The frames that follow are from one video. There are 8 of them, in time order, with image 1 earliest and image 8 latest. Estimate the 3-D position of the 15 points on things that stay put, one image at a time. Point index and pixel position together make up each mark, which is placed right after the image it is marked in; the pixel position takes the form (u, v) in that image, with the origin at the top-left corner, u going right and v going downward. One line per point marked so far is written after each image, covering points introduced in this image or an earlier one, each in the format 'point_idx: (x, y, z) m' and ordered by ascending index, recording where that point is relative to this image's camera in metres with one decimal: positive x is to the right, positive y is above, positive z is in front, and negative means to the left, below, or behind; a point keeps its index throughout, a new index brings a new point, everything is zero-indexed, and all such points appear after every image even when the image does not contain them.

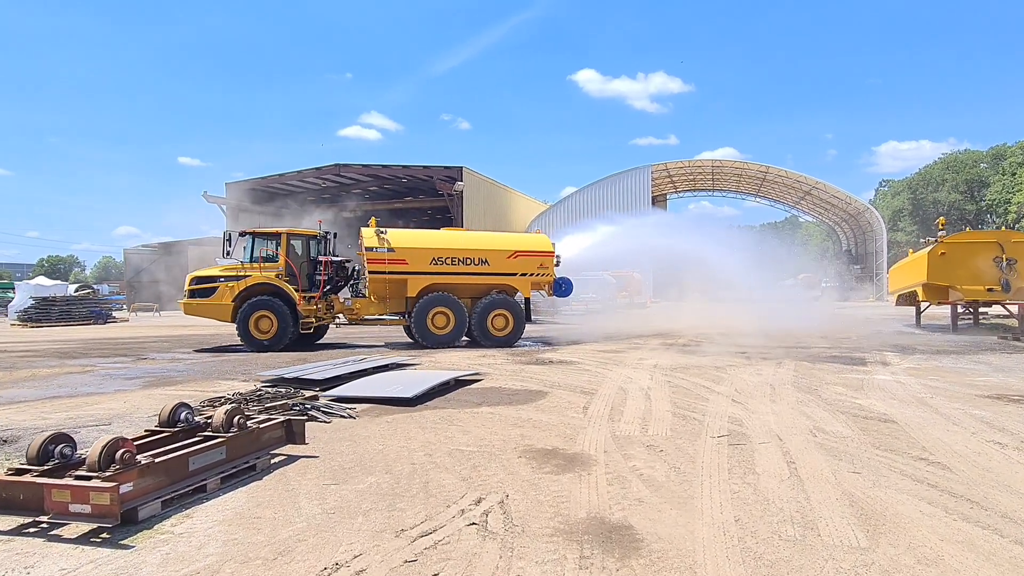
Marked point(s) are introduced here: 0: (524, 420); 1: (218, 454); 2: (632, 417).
0: (+0.1, -1.3, +6.8) m
1: (-2.1, -1.2, +4.8) m
2: (+1.2, -1.3, +6.7) m
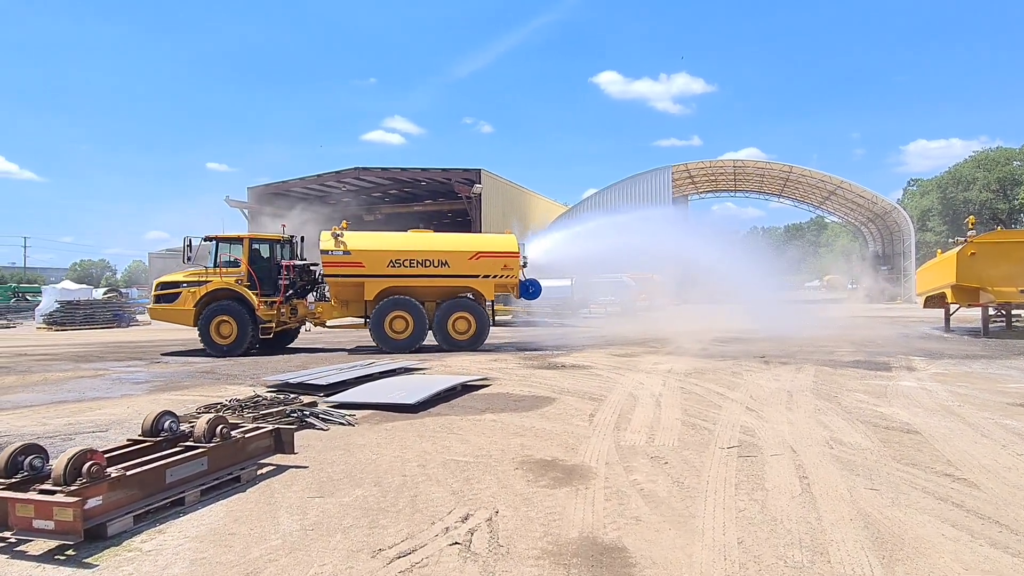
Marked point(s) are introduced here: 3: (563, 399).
0: (+0.1, -1.4, +6.5) m
1: (-2.1, -1.2, +4.6) m
2: (+1.2, -1.3, +6.4) m
3: (+0.6, -1.3, +8.1) m
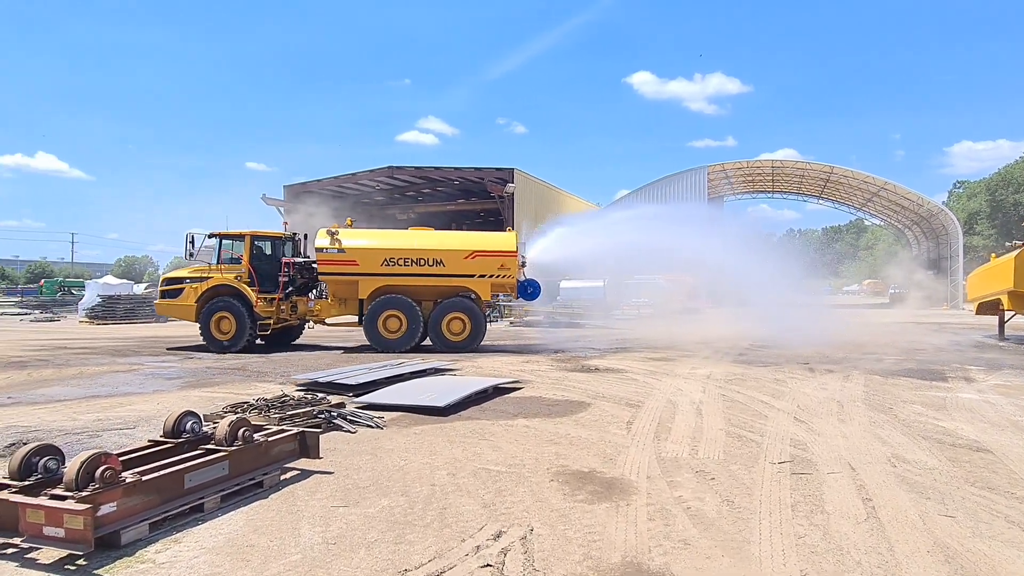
0: (+0.4, -1.4, +6.2) m
1: (-1.9, -1.2, +4.4) m
2: (+1.5, -1.3, +6.0) m
3: (+1.0, -1.3, +7.8) m
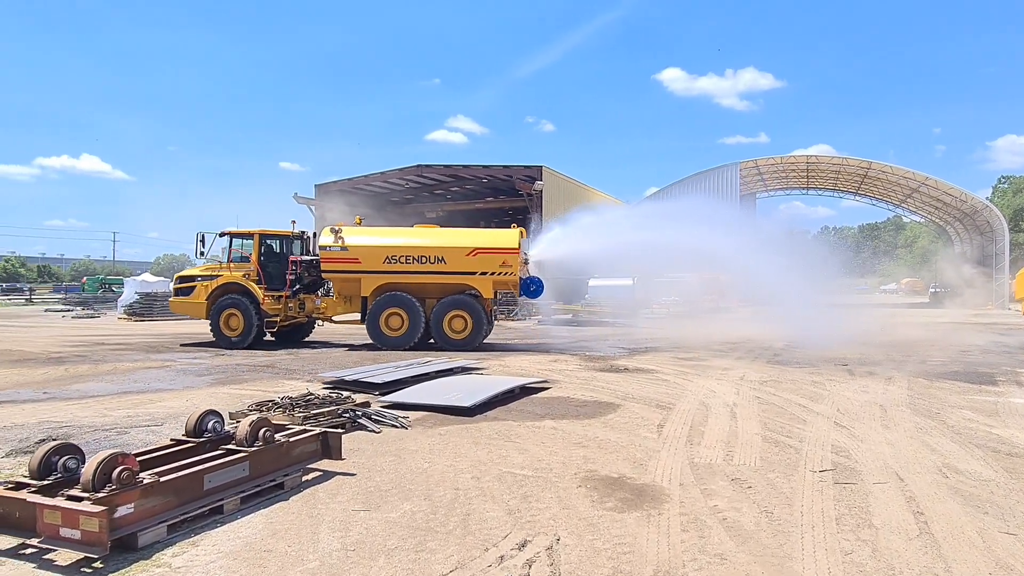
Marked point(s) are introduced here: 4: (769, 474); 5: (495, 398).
0: (+0.7, -1.4, +6.0) m
1: (-1.7, -1.2, +4.3) m
2: (+1.7, -1.3, +5.8) m
3: (+1.3, -1.3, +7.6) m
4: (+1.8, -1.3, +4.7) m
5: (-0.2, -1.3, +8.1) m
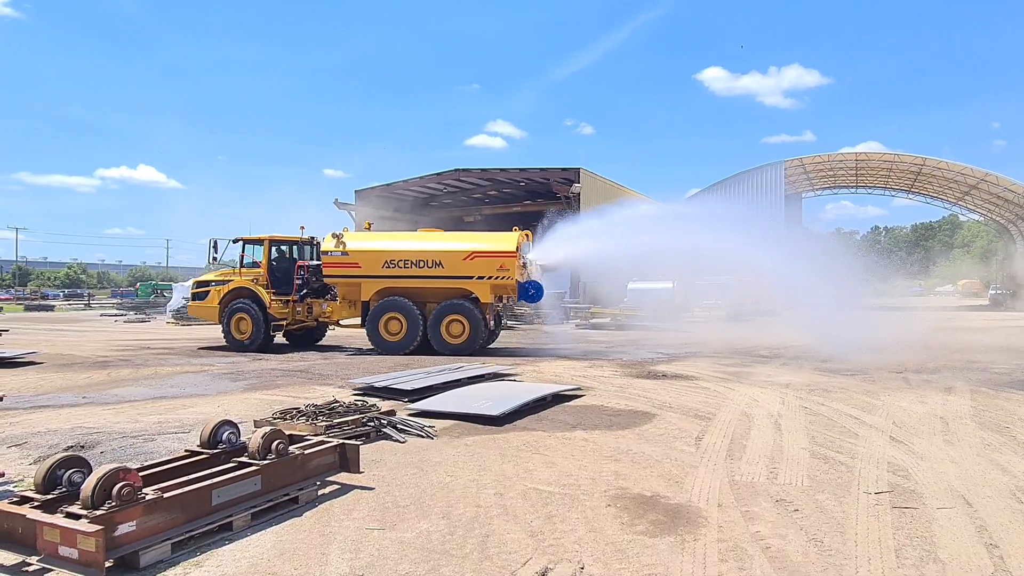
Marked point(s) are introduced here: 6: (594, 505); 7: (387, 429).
0: (+0.9, -1.4, +5.7) m
1: (-1.6, -1.2, +4.2) m
2: (+2.0, -1.3, +5.4) m
3: (+1.6, -1.4, +7.2) m
4: (+2.0, -1.3, +4.3) m
5: (+0.2, -1.4, +7.8) m
6: (+0.5, -1.4, +4.4) m
7: (-1.2, -1.4, +6.5) m
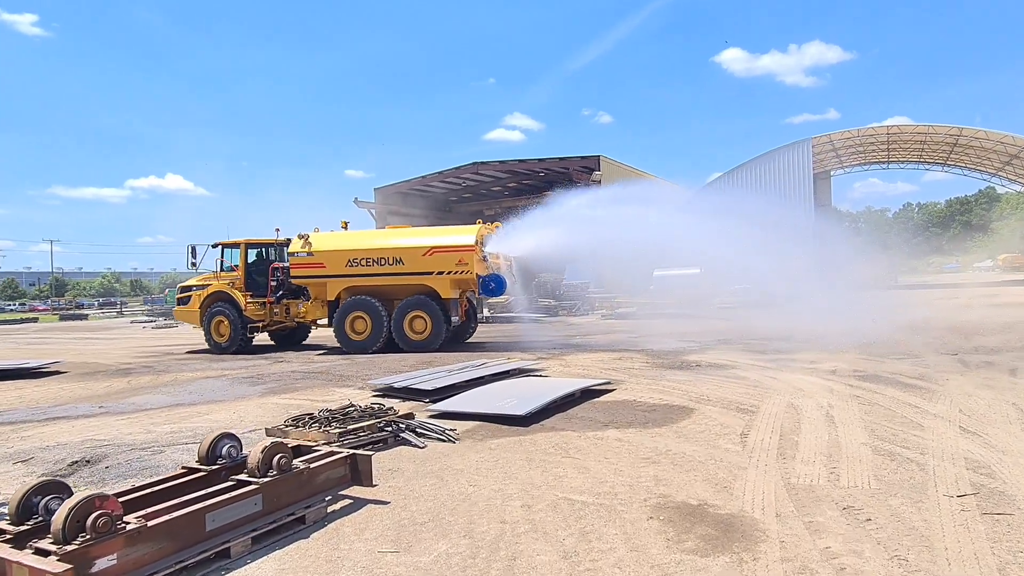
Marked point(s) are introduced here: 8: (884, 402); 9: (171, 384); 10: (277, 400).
0: (+1.1, -1.3, +5.2) m
1: (-1.4, -1.2, +3.7) m
2: (+2.2, -1.2, +4.9) m
3: (+1.9, -1.2, +6.6) m
4: (+2.1, -1.2, +3.8) m
5: (+0.5, -1.3, +7.3) m
6: (+0.7, -1.3, +3.9) m
7: (-1.0, -1.3, +6.1) m
8: (+3.5, -1.1, +6.3) m
9: (-6.3, -1.8, +12.4) m
10: (-3.4, -1.6, +9.8) m
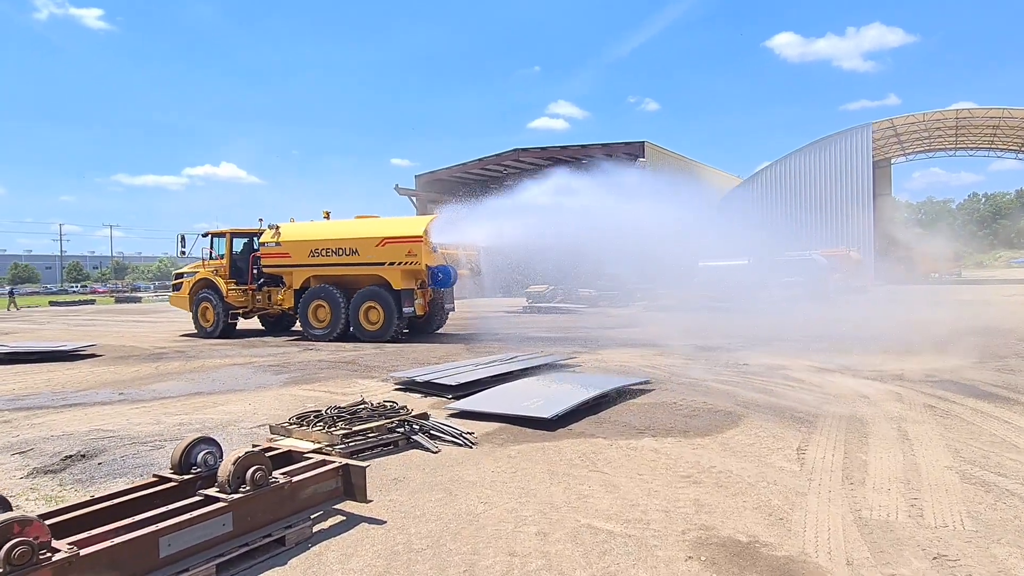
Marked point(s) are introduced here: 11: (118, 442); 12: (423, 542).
0: (+1.3, -1.2, +4.5) m
1: (-1.4, -1.1, +3.2) m
2: (+2.3, -1.2, +4.1) m
3: (+2.1, -1.1, +5.9) m
4: (+2.2, -1.2, +3.0) m
5: (+0.7, -1.2, +6.7) m
6: (+0.7, -1.3, +3.2) m
7: (-0.8, -1.2, +5.5) m
8: (+3.7, -1.0, +5.5) m
9: (-5.7, -1.5, +12.2) m
10: (-3.0, -1.4, +9.3) m
11: (-3.8, -1.5, +6.5) m
12: (-0.5, -1.3, +3.6) m
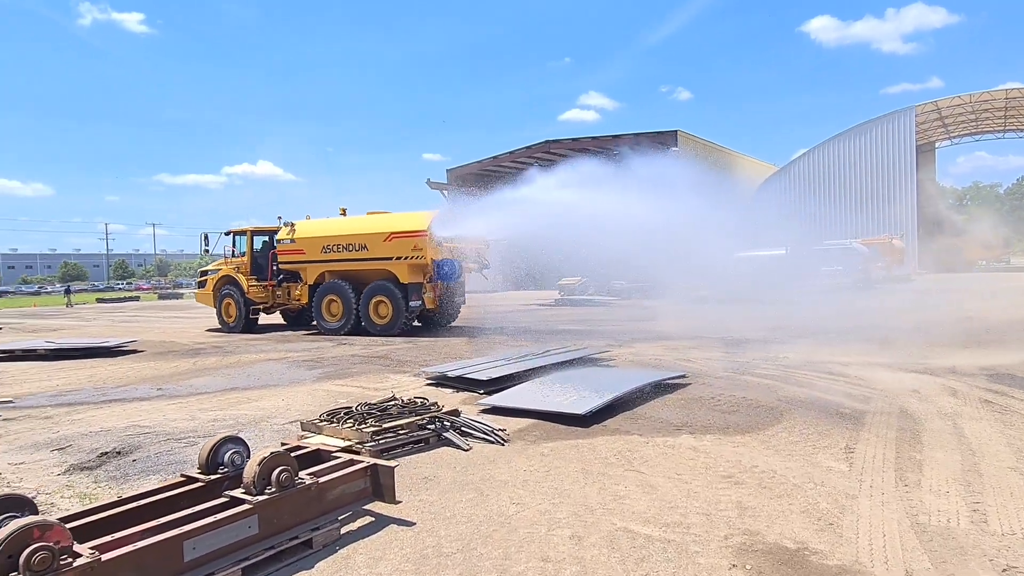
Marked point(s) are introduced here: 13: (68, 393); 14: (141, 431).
0: (+1.5, -1.2, +4.3) m
1: (-1.3, -1.1, +3.1) m
2: (+2.5, -1.1, +3.8) m
3: (+2.4, -1.1, +5.7) m
4: (+2.3, -1.1, +2.8) m
5: (+1.0, -1.1, +6.5) m
6: (+0.9, -1.2, +3.0) m
7: (-0.5, -1.2, +5.4) m
8: (+3.9, -0.9, +5.2) m
9: (-5.1, -1.4, +12.3) m
10: (-2.6, -1.4, +9.3) m
11: (-3.5, -1.5, +6.5) m
12: (-0.3, -1.3, +3.4) m
13: (-6.7, -1.6, +10.2) m
14: (-3.8, -1.5, +7.0) m
